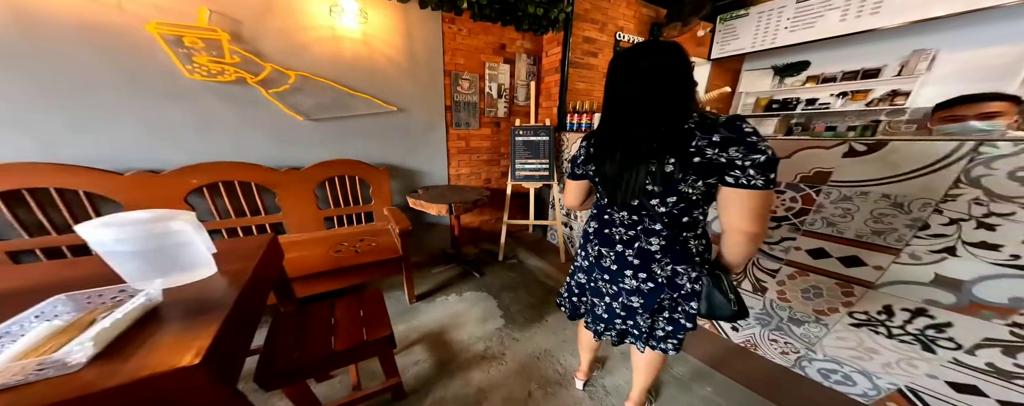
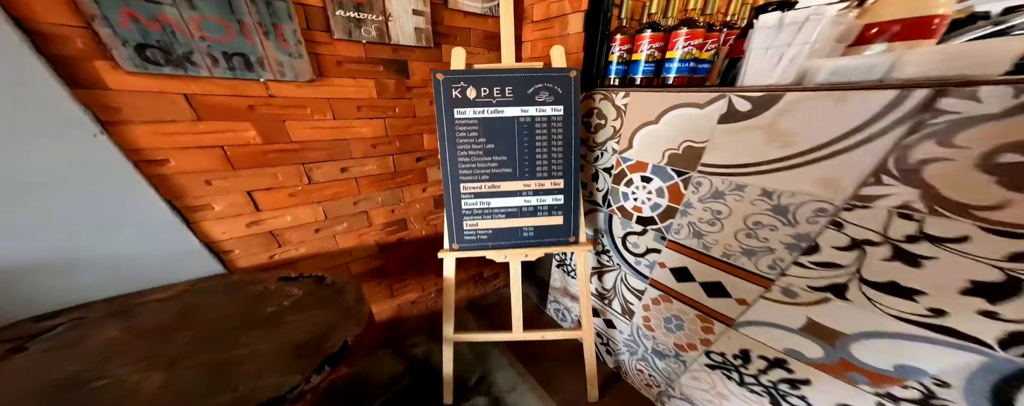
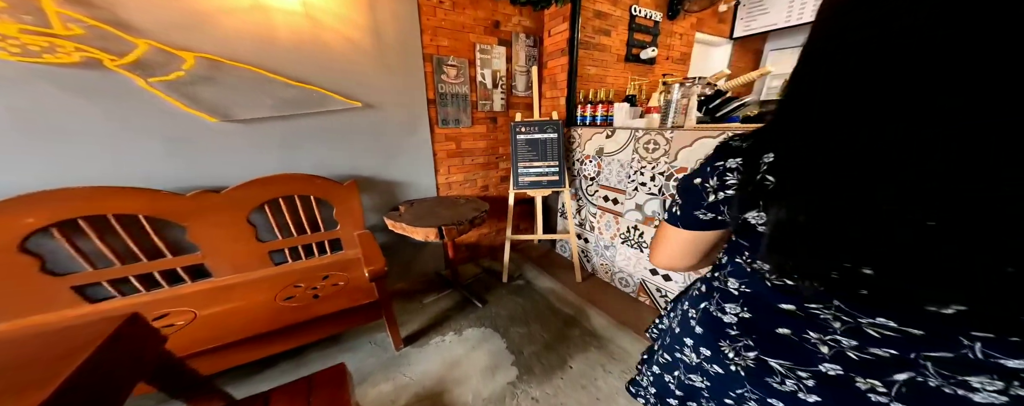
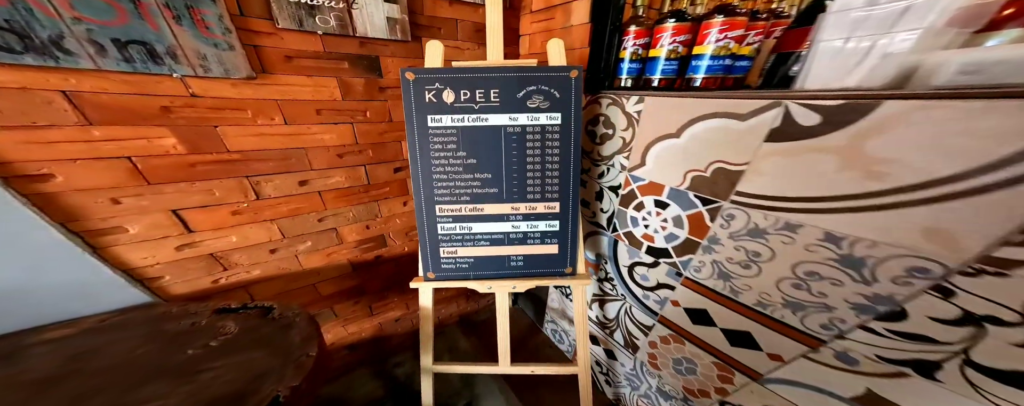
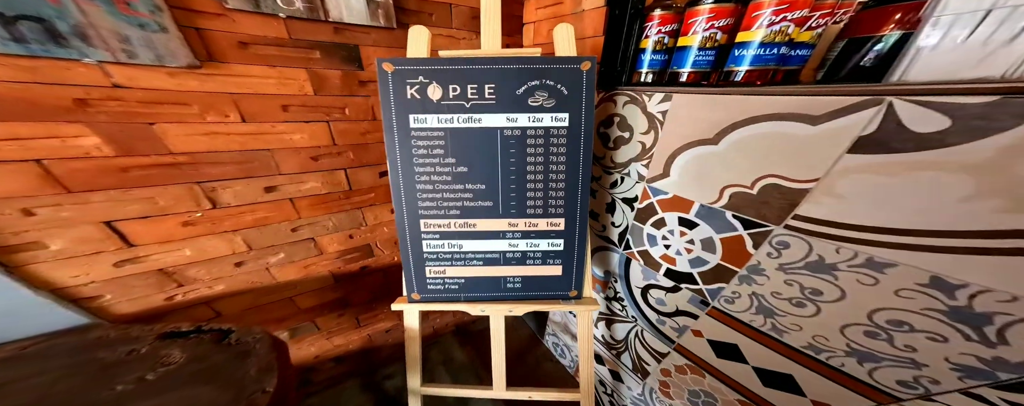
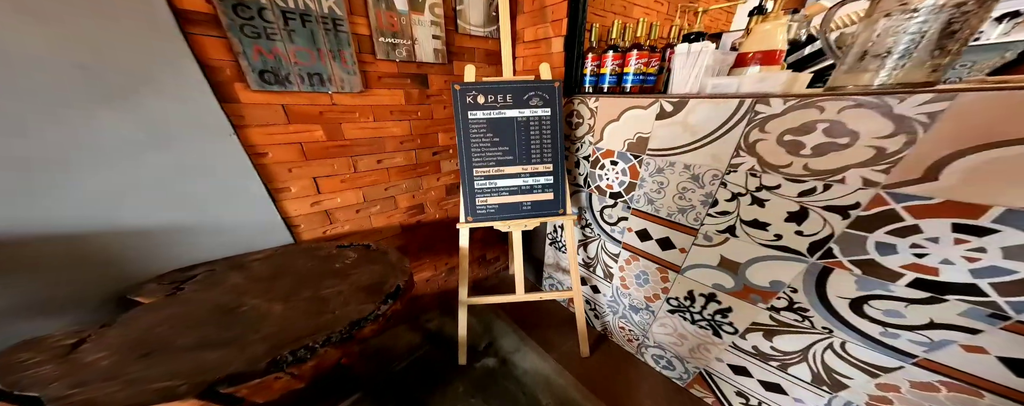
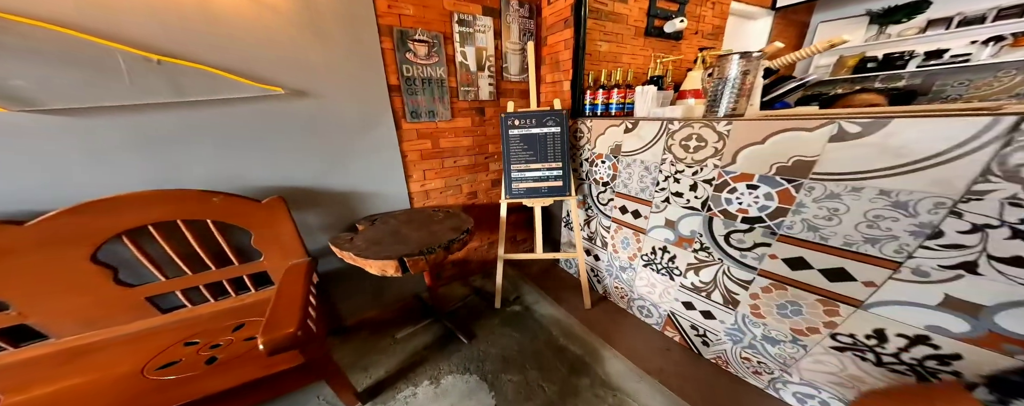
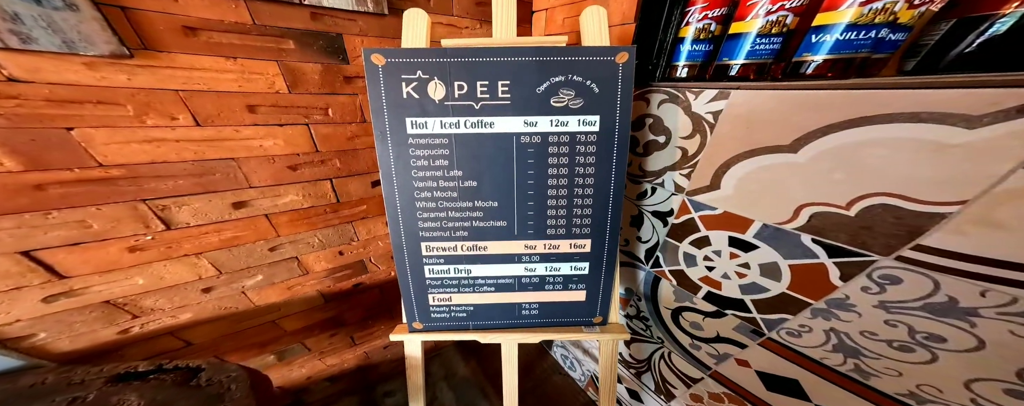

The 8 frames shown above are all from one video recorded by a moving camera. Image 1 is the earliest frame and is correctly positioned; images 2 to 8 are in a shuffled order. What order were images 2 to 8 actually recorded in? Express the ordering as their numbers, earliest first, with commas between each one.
3, 7, 6, 2, 4, 5, 8
